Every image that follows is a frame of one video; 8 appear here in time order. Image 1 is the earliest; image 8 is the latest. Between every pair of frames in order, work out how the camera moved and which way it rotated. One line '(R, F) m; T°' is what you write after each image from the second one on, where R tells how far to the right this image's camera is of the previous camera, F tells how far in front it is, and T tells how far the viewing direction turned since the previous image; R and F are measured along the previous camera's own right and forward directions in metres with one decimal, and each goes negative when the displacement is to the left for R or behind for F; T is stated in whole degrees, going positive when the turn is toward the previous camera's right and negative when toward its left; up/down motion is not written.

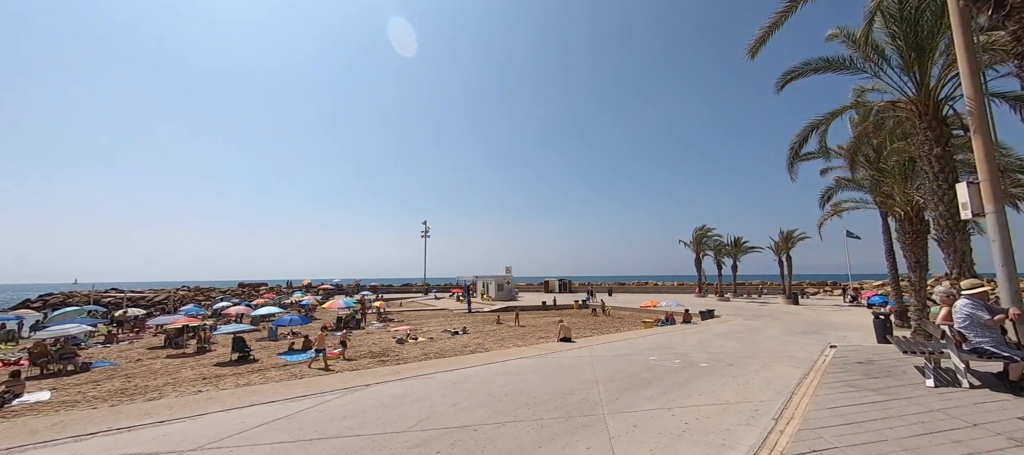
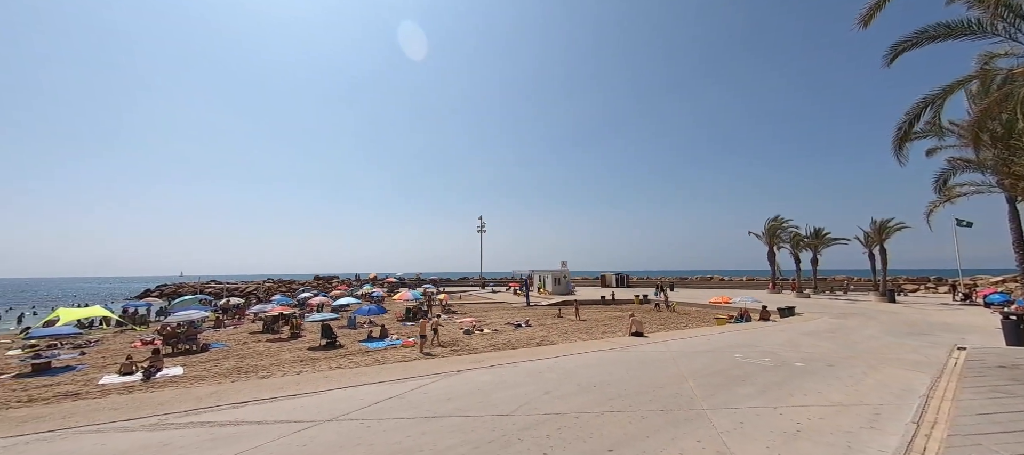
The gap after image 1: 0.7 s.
(-0.6, -0.2) m; -7°
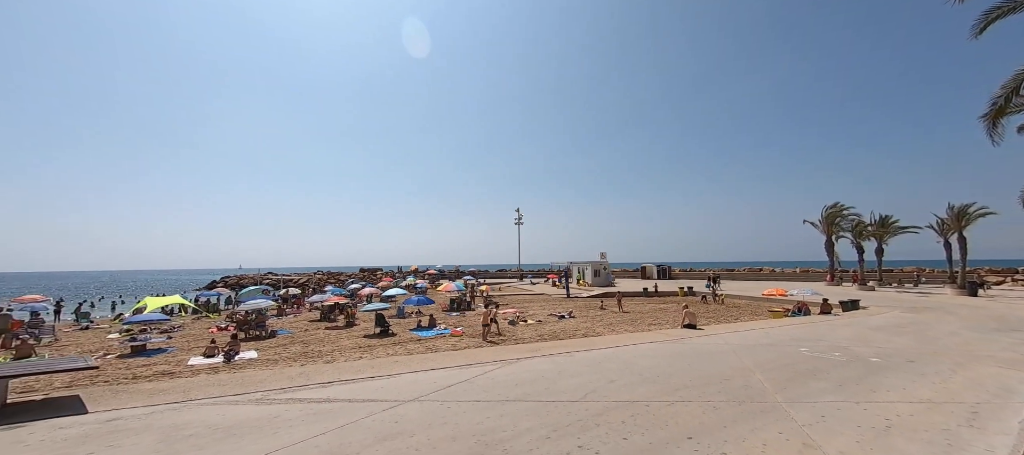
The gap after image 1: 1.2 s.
(-0.5, -0.2) m; -5°
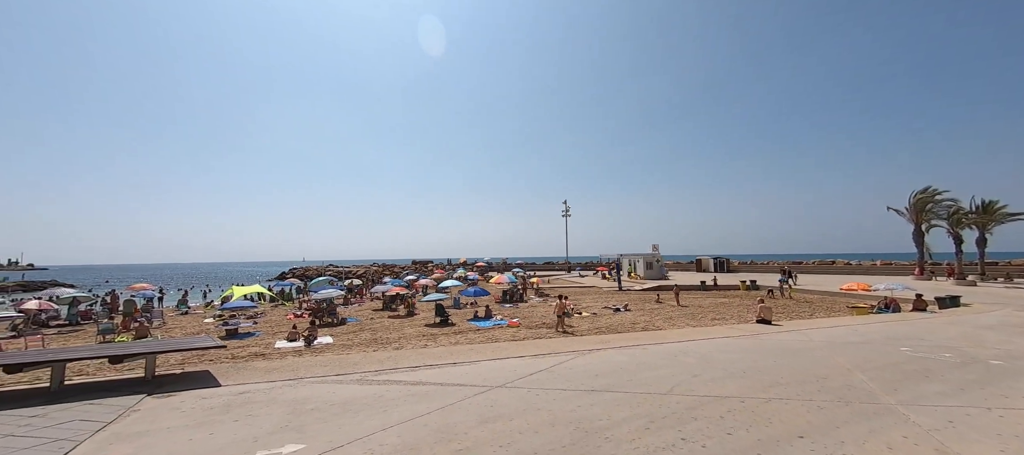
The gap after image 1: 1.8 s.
(-0.6, -0.1) m; -6°
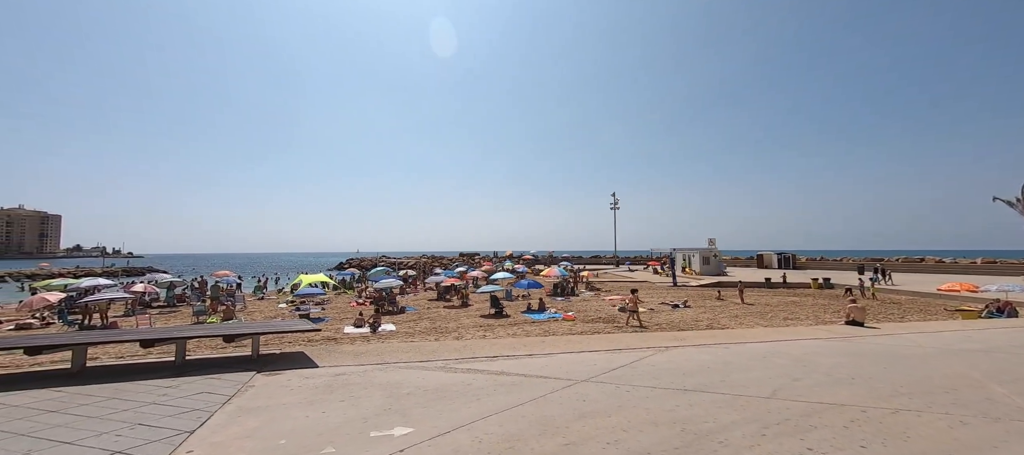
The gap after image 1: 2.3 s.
(-0.6, +0.2) m; -6°
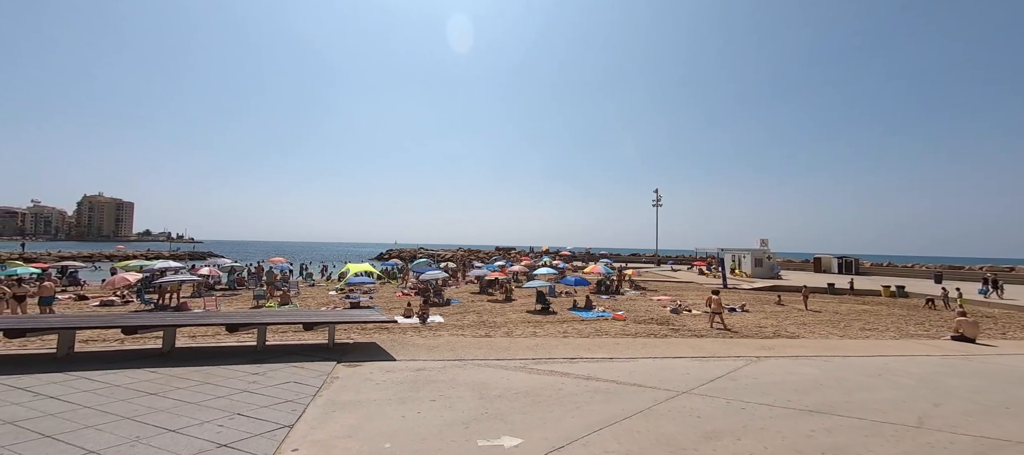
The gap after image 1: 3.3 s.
(-0.8, +0.6) m; -5°
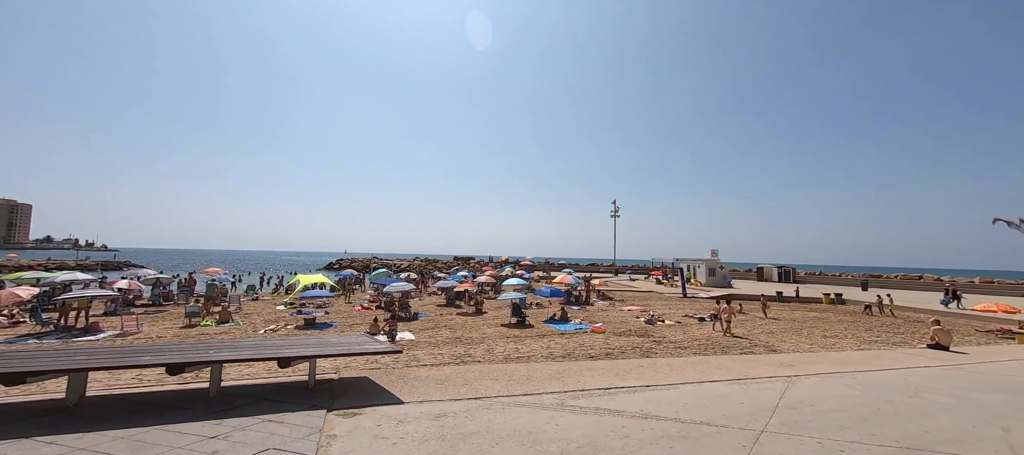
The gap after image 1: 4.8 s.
(-1.0, +1.1) m; +7°
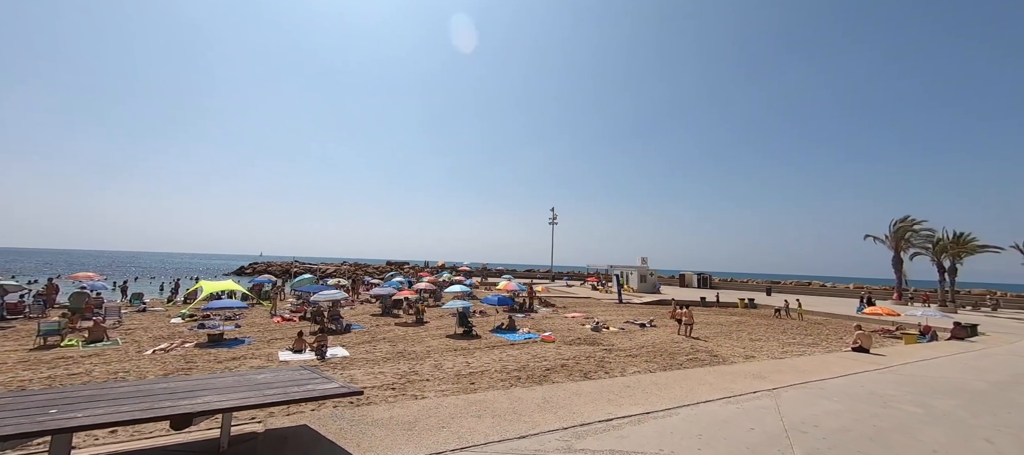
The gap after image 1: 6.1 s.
(-0.6, +1.1) m; +9°
